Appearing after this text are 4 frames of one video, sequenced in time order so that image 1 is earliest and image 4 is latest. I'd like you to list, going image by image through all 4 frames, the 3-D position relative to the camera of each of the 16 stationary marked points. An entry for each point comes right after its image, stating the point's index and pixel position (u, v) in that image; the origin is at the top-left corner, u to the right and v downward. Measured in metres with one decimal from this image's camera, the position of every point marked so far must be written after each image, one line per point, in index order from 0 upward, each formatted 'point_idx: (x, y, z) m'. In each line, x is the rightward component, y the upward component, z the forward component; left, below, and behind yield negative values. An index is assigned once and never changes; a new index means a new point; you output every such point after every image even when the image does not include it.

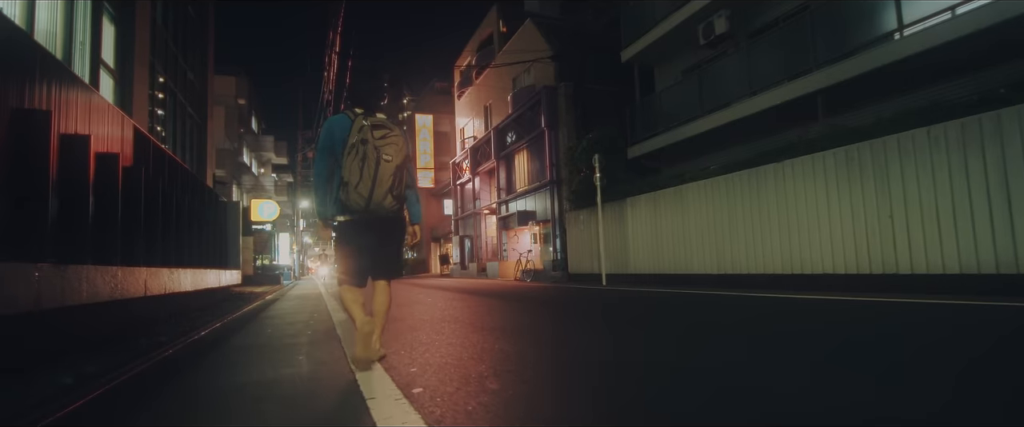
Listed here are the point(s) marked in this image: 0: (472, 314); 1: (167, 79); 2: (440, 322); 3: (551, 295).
0: (-0.5, -1.3, +8.0) m
1: (-9.5, +3.7, +16.6) m
2: (-0.7, -1.2, +6.4) m
3: (+0.9, -1.7, +13.1) m
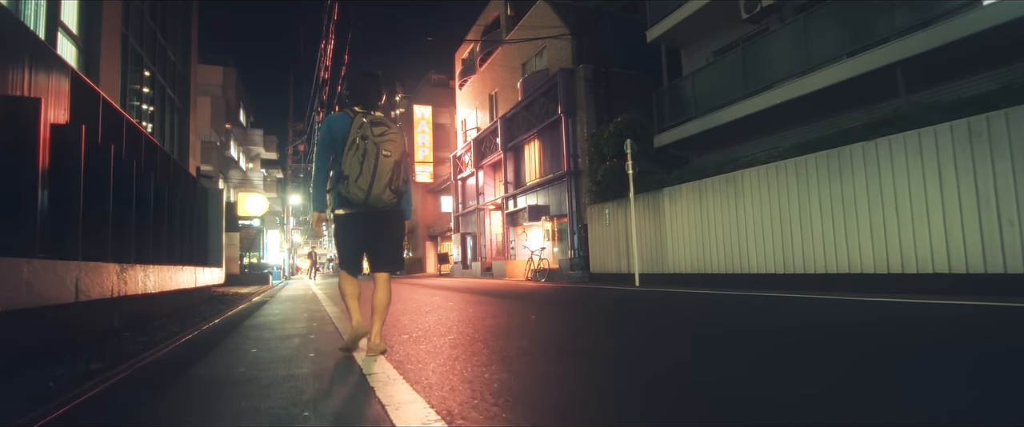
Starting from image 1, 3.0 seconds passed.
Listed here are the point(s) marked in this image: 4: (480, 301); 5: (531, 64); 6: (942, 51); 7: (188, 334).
0: (0.0, -1.2, +6.5) m
1: (-9.1, +3.9, +15.0) m
2: (-0.2, -1.0, +4.9) m
3: (+1.3, -1.6, +11.5) m
4: (-0.5, -1.4, +9.5) m
5: (+0.6, +4.9, +19.4) m
6: (+6.6, +2.5, +9.2) m
7: (-3.1, -1.1, +5.7) m
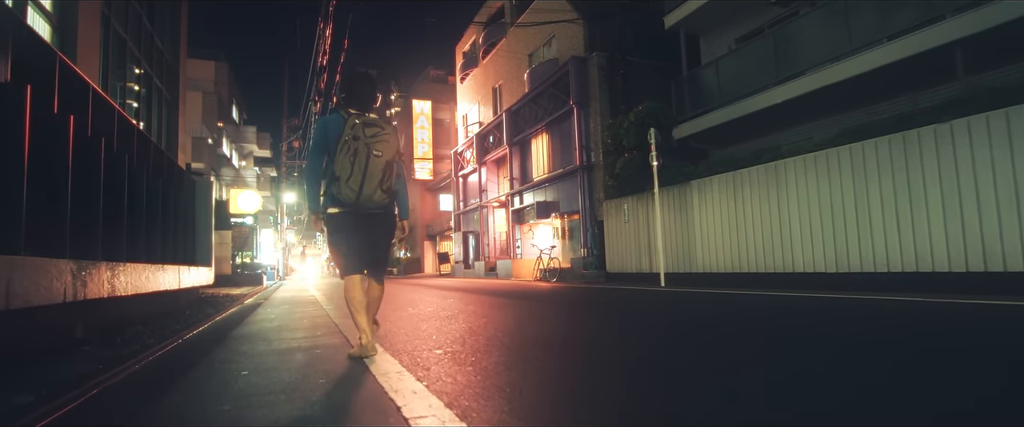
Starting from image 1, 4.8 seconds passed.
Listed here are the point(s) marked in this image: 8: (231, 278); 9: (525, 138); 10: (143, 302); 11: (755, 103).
0: (+0.3, -1.1, +5.6) m
1: (-8.9, +4.0, +14.0) m
2: (+0.2, -0.9, +4.0) m
3: (+1.5, -1.5, +10.7) m
4: (-0.2, -1.3, +8.6) m
5: (+0.8, +4.9, +18.6) m
6: (+6.9, +2.6, +8.4) m
7: (-2.8, -1.1, +4.8) m
8: (-9.0, -2.1, +19.1) m
9: (+0.4, +2.4, +19.2) m
10: (-4.0, -1.0, +6.5) m
11: (+4.7, +2.2, +11.7) m
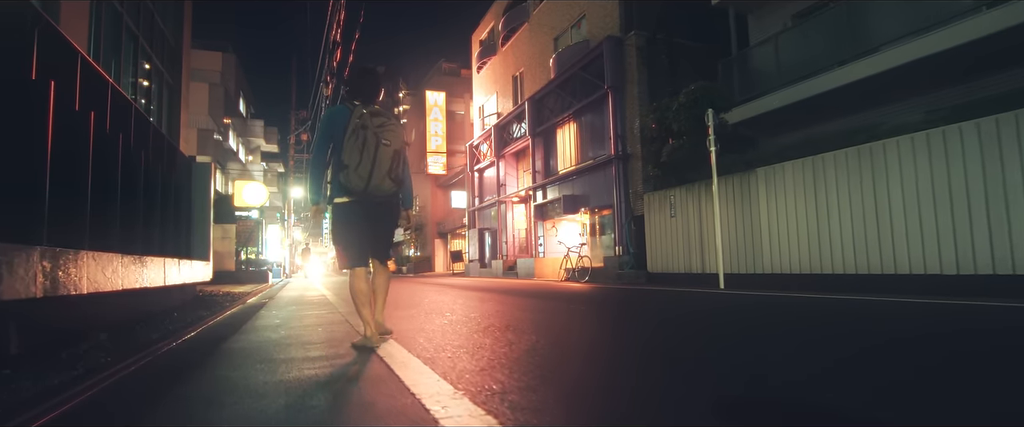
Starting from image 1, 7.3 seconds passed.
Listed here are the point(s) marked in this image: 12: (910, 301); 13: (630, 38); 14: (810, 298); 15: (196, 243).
0: (+0.9, -0.9, +4.3) m
1: (-8.2, +4.2, +12.8) m
2: (+0.7, -0.8, +2.7) m
3: (+2.1, -1.3, +9.4) m
4: (+0.4, -1.1, +7.4) m
5: (+1.5, +5.1, +17.3) m
6: (+7.5, +2.7, +7.0) m
7: (-2.3, -0.9, +3.6) m
8: (-8.3, -1.8, +18.0) m
9: (+1.1, +2.6, +18.0) m
10: (-3.4, -0.8, +5.3) m
11: (+5.3, +2.3, +10.3) m
12: (+4.1, -0.9, +6.1) m
13: (+2.7, +4.0, +13.7) m
14: (+3.5, -1.1, +7.1) m
15: (-4.6, -0.4, +8.8) m
